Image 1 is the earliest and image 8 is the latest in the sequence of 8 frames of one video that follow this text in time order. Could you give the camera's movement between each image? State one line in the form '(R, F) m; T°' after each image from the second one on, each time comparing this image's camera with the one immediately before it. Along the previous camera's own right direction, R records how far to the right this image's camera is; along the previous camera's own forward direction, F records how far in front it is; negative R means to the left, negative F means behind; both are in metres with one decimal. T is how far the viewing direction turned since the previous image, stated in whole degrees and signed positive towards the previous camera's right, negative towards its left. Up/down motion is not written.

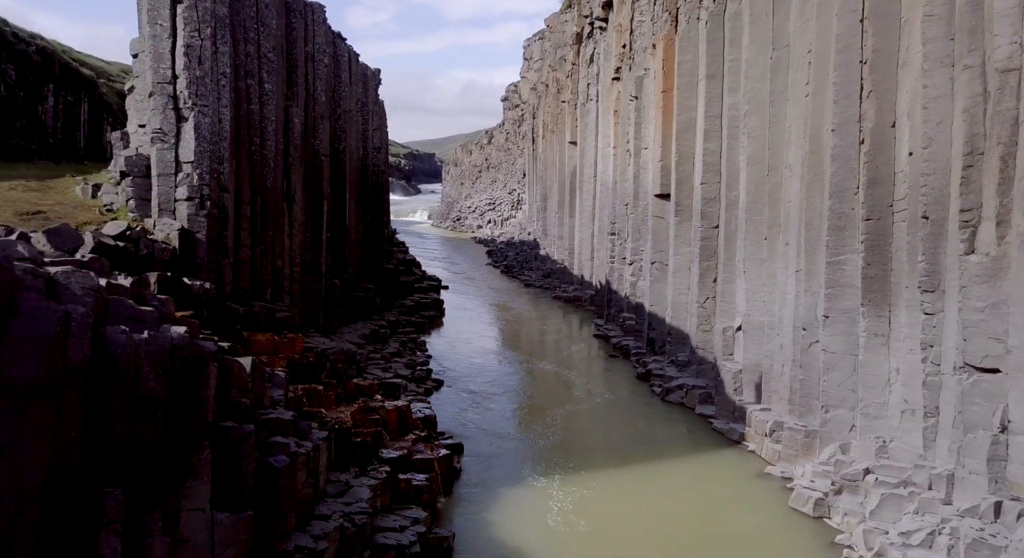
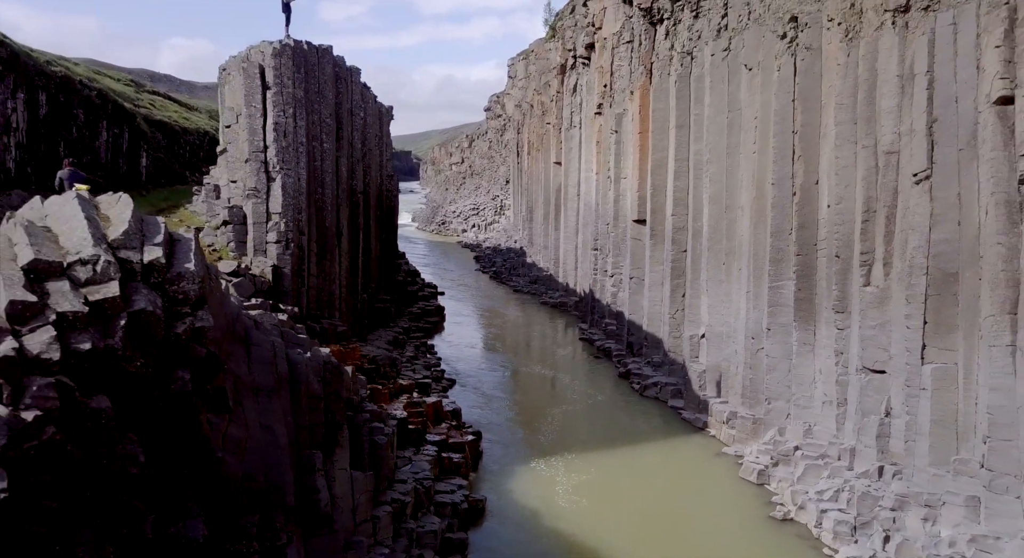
(-0.6, -2.3) m; +2°
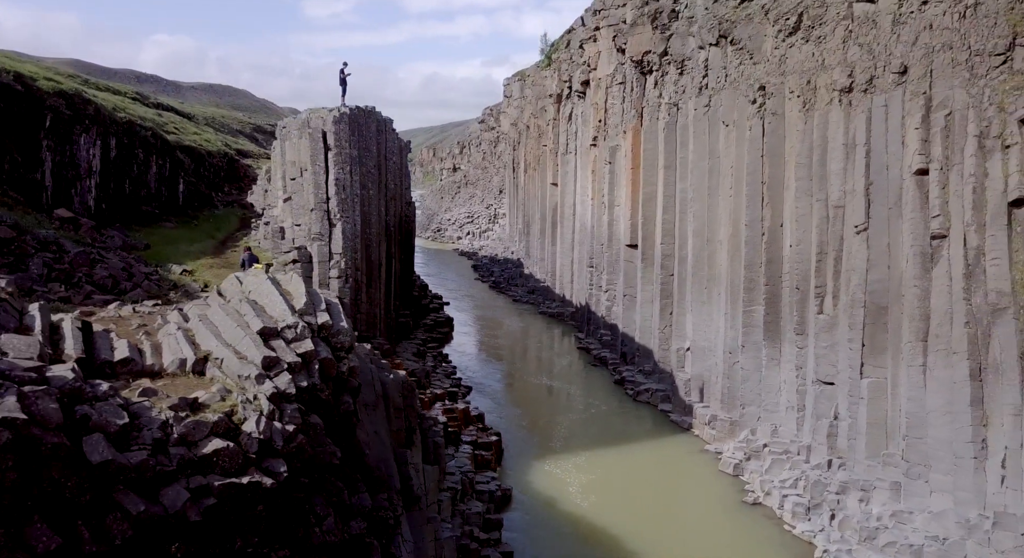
(-0.6, -2.1) m; +1°
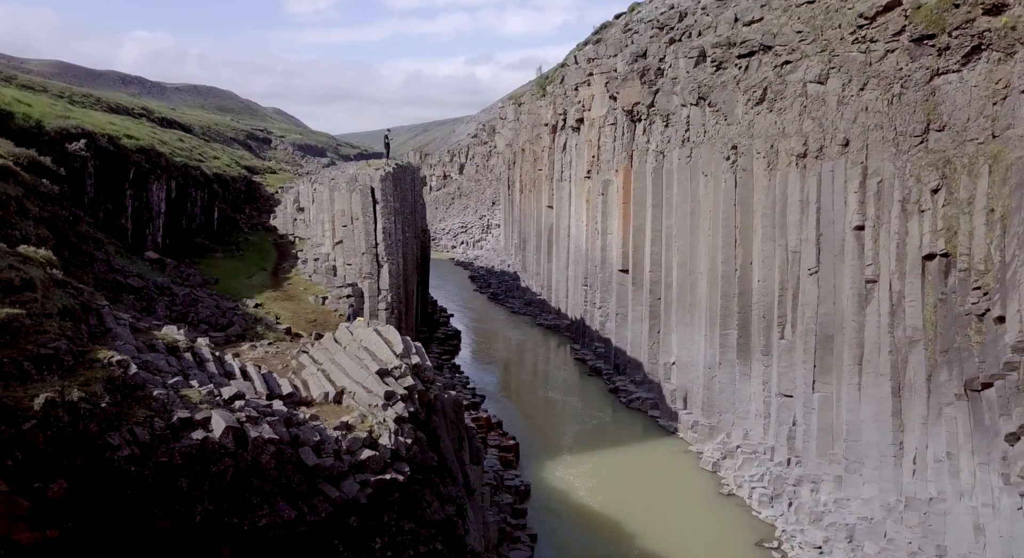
(-0.7, -2.4) m; +1°
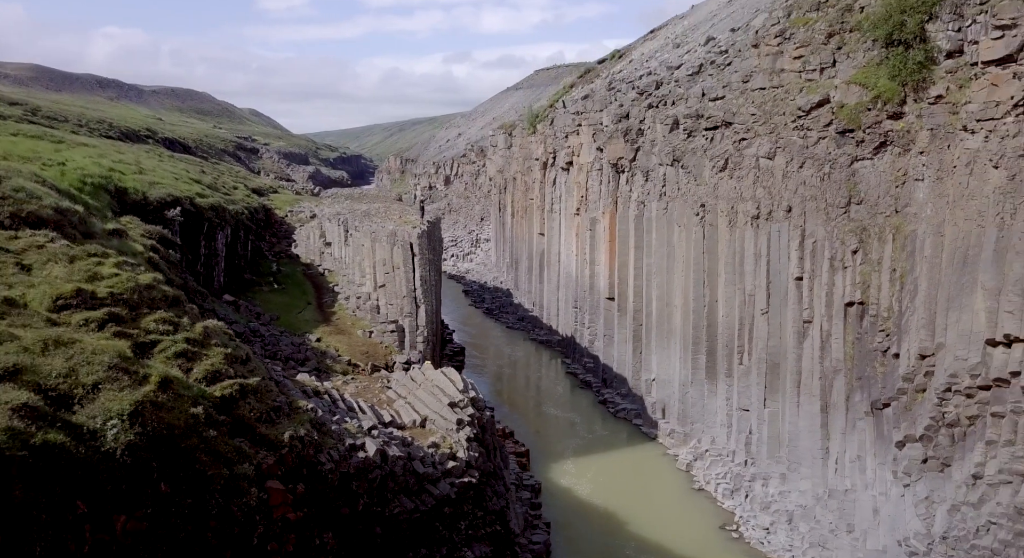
(-0.9, -3.3) m; +2°
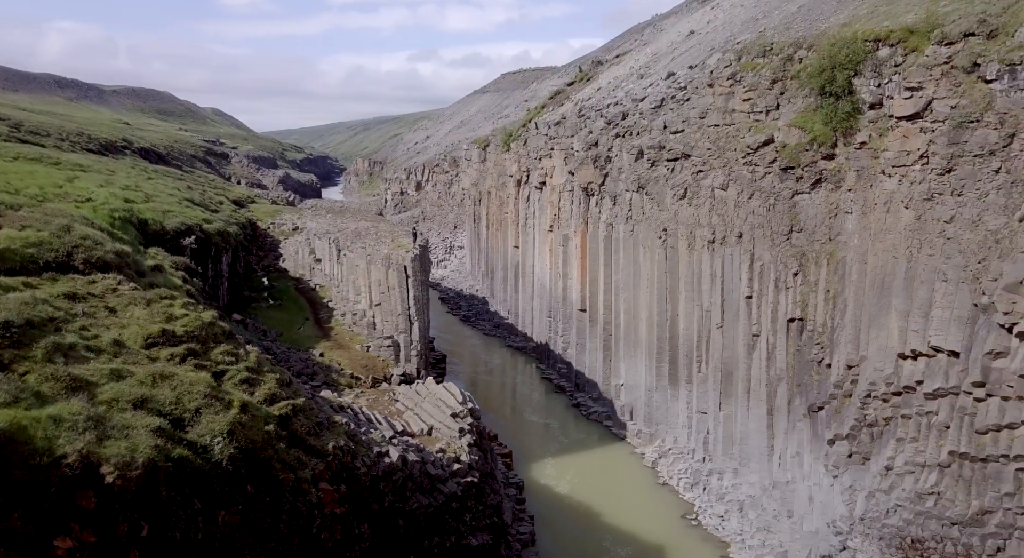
(-0.5, -2.0) m; +3°
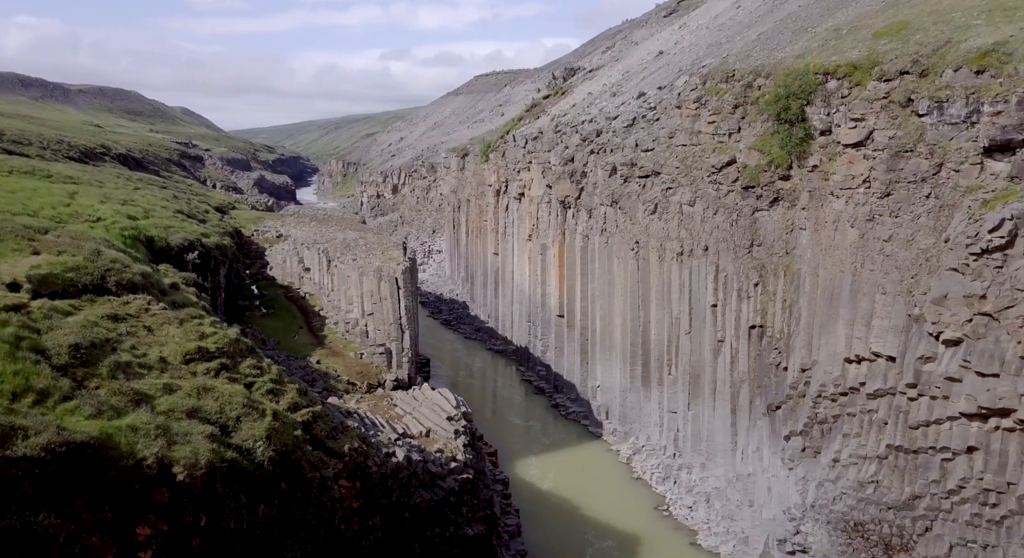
(-0.3, -1.4) m; +2°
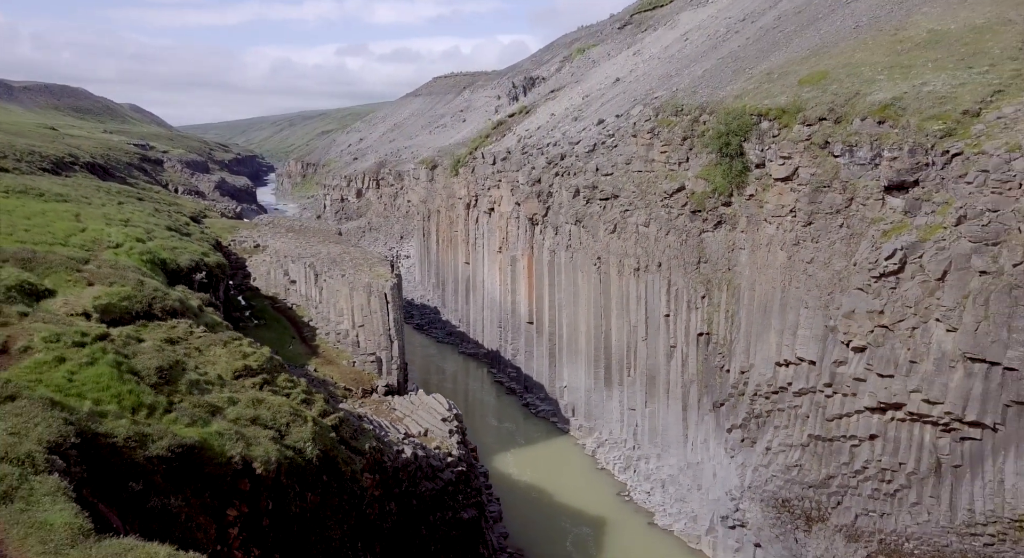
(-0.6, -2.4) m; +3°
